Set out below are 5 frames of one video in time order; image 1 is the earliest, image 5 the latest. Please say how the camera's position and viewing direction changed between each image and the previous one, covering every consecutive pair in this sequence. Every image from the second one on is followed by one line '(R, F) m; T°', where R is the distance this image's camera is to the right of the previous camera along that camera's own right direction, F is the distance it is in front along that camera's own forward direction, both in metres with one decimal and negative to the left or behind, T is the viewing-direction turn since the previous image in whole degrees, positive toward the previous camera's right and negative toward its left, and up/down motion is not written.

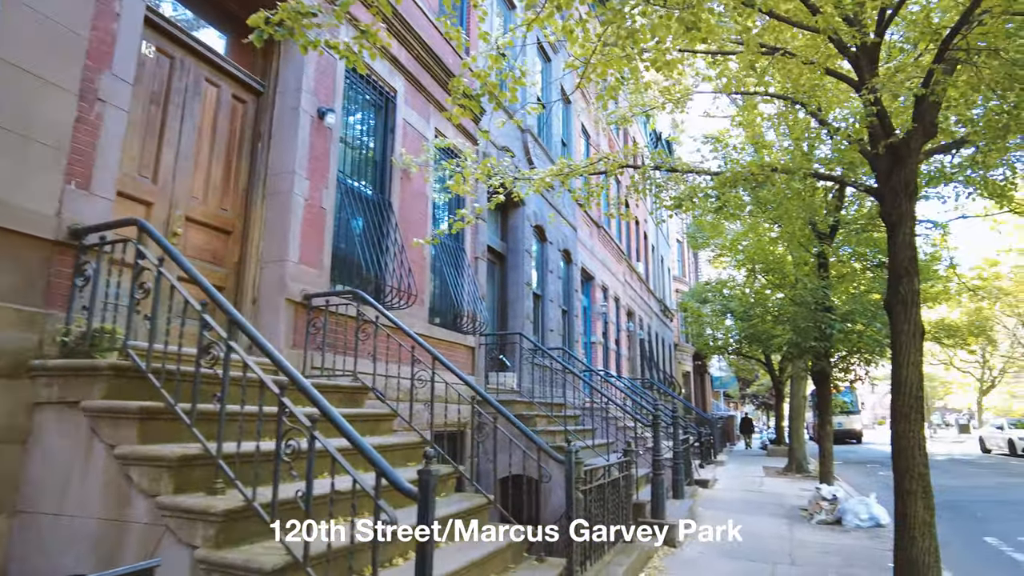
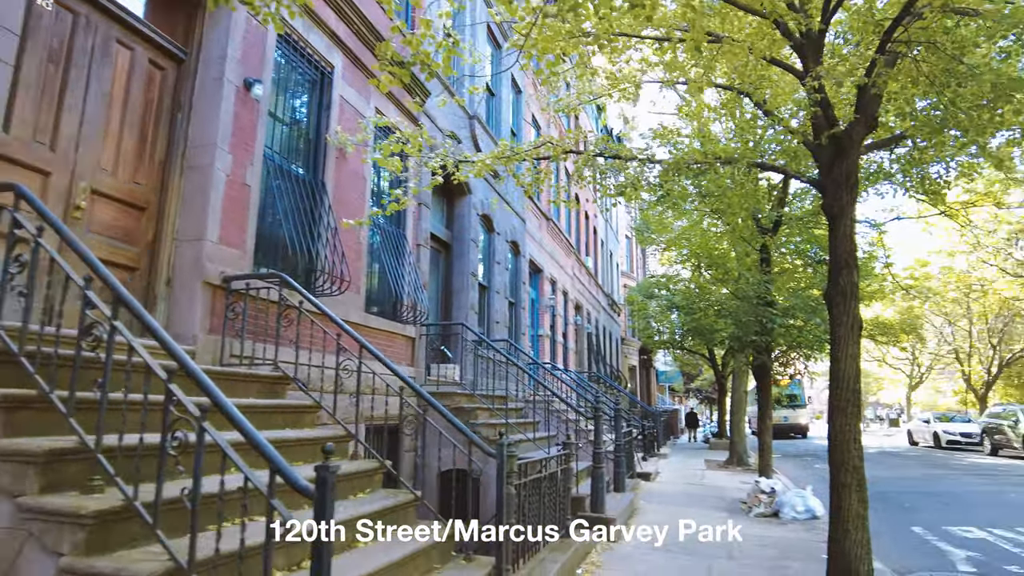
(+0.1, +0.2) m; +4°
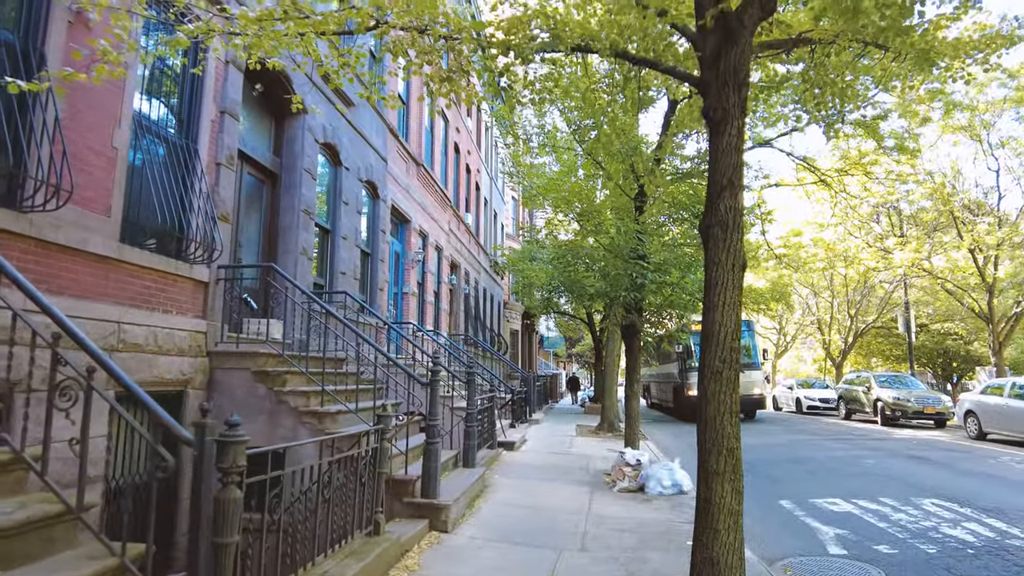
(+0.7, +1.4) m; +9°
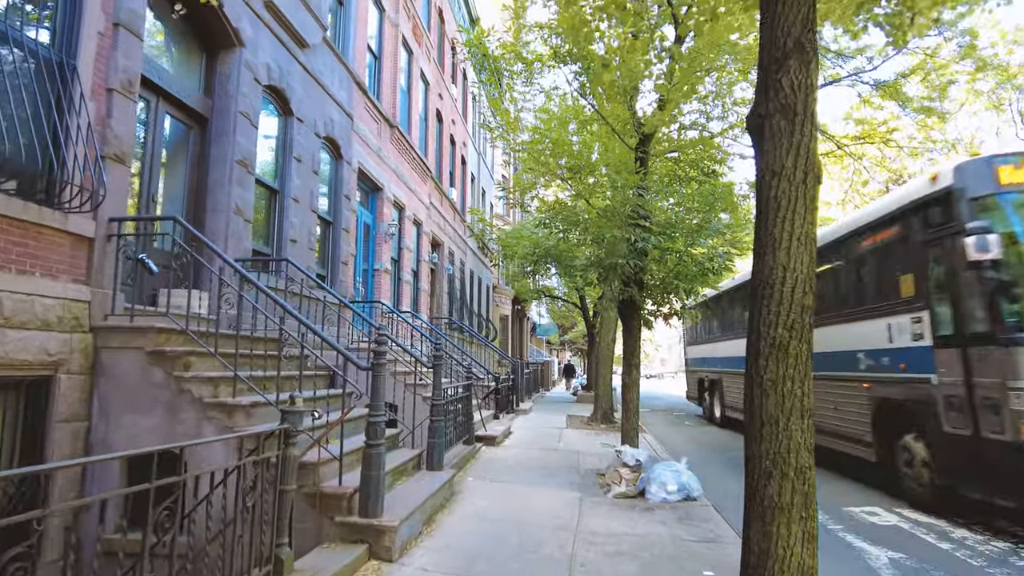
(+0.2, +1.4) m; +1°
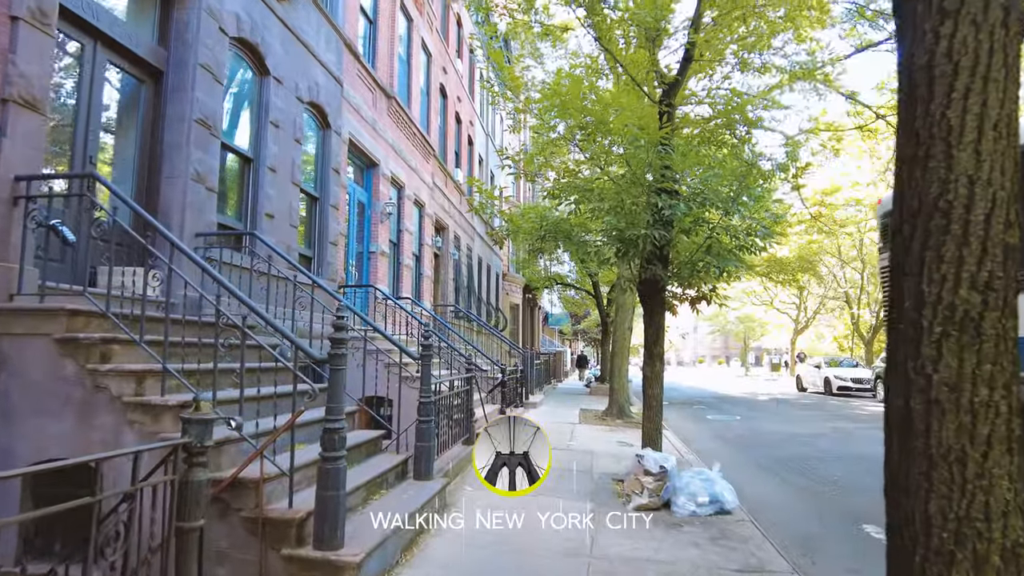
(+0.1, +1.1) m; -1°
